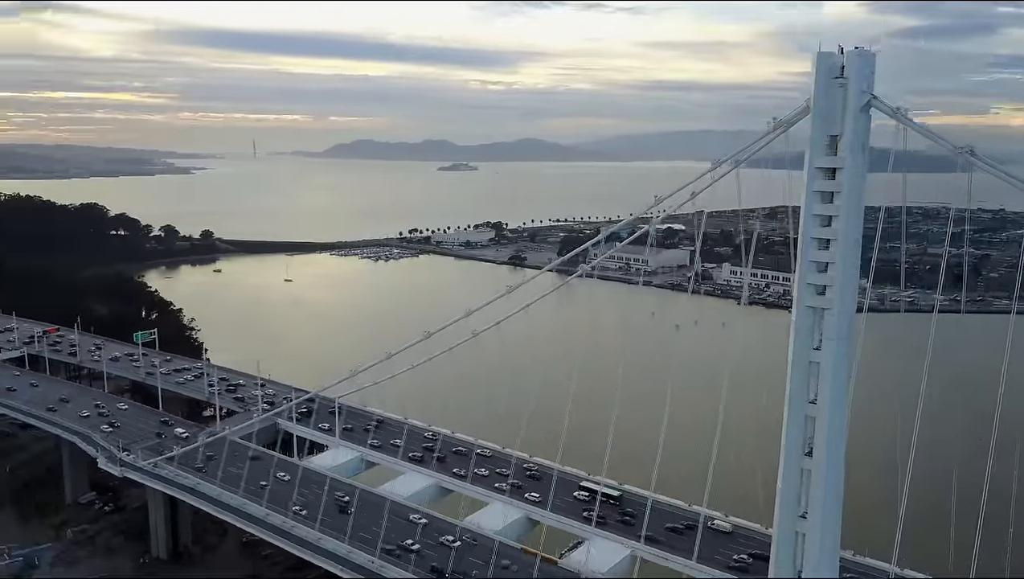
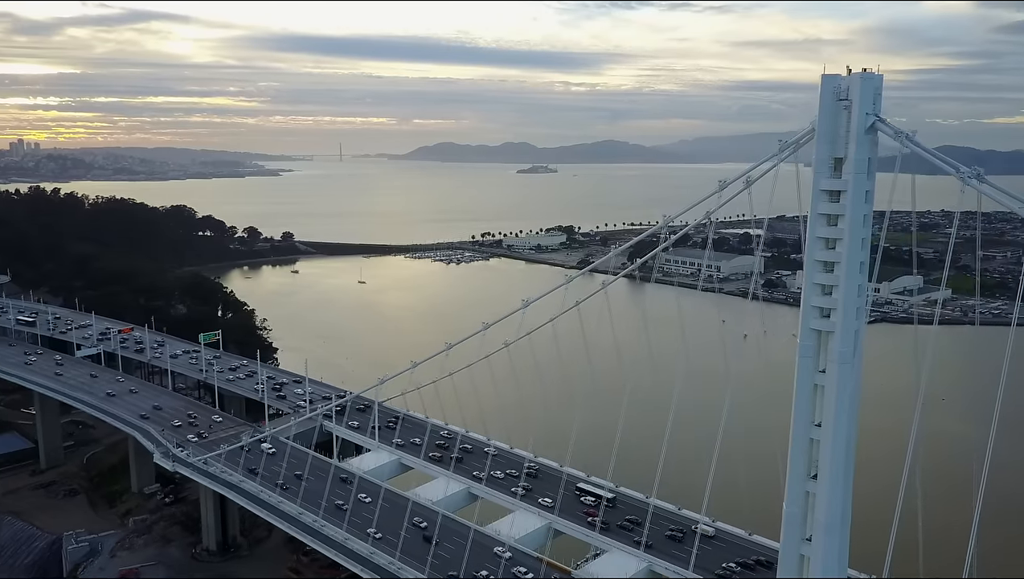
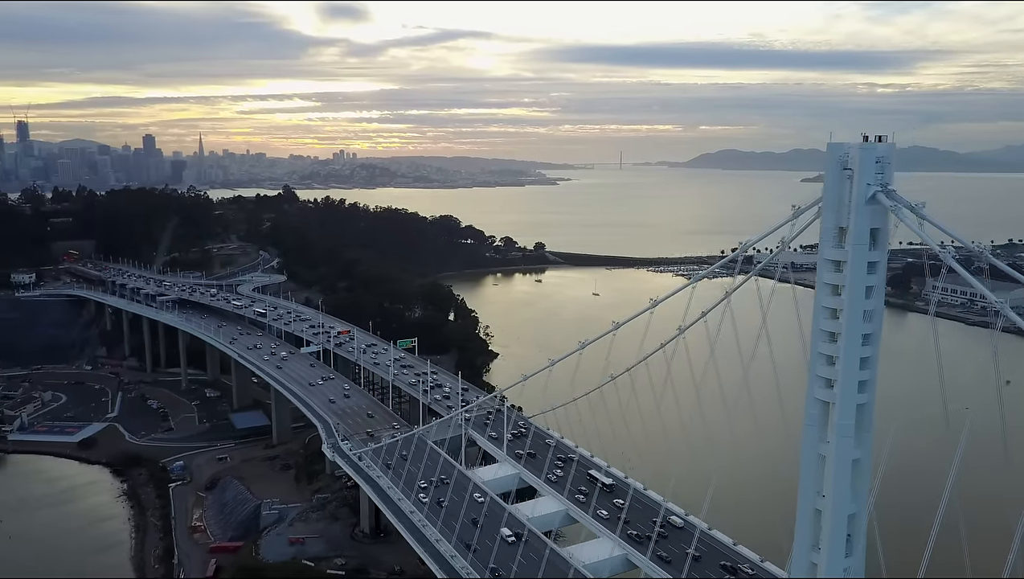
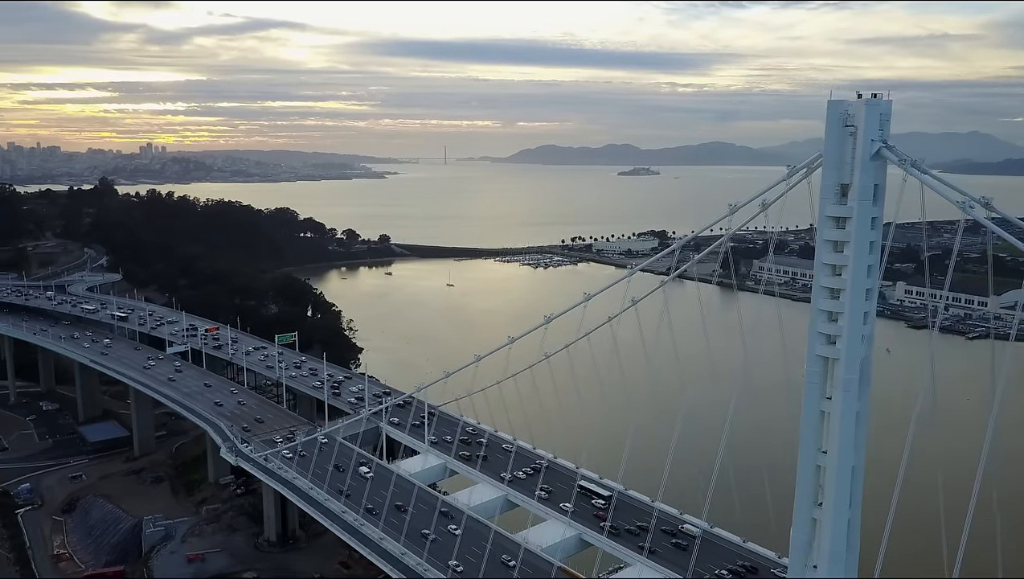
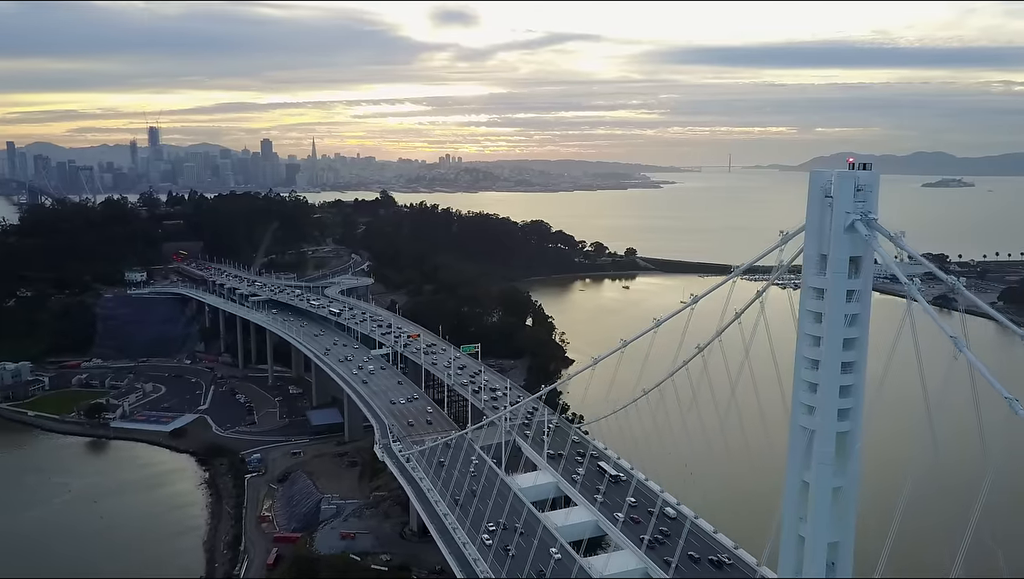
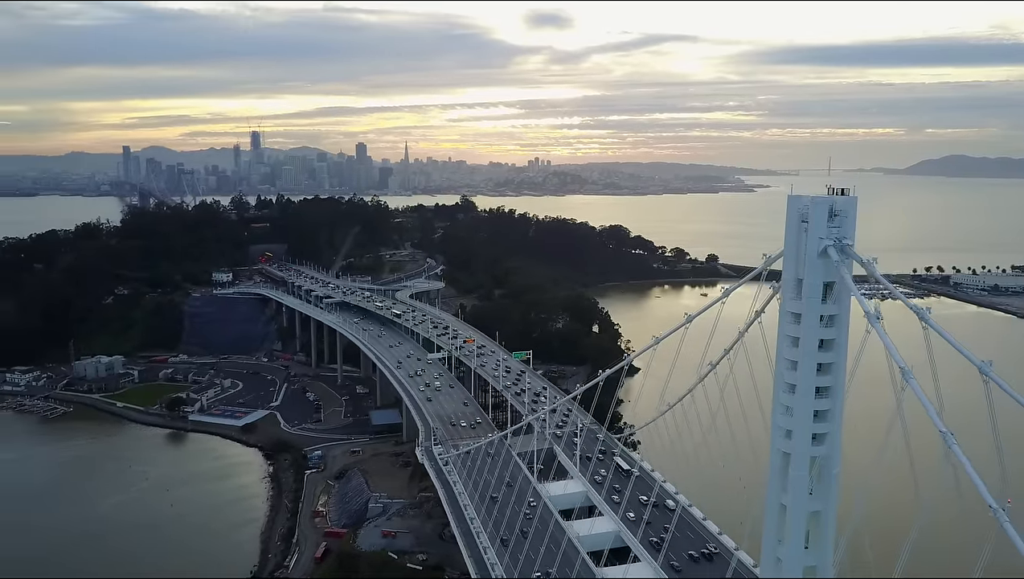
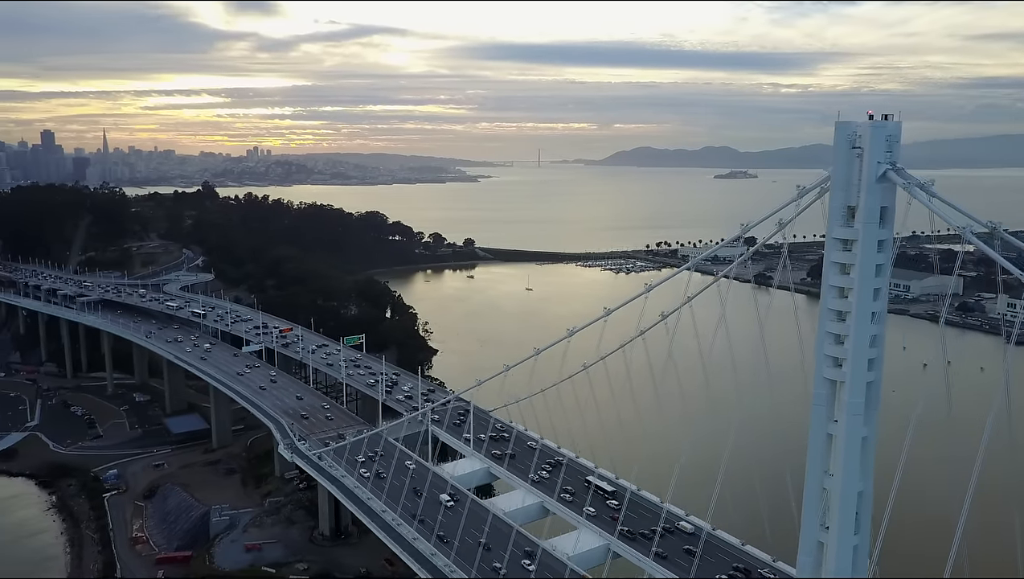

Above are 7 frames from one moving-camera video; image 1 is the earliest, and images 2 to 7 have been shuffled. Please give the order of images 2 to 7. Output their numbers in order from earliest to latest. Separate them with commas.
2, 4, 7, 3, 5, 6
